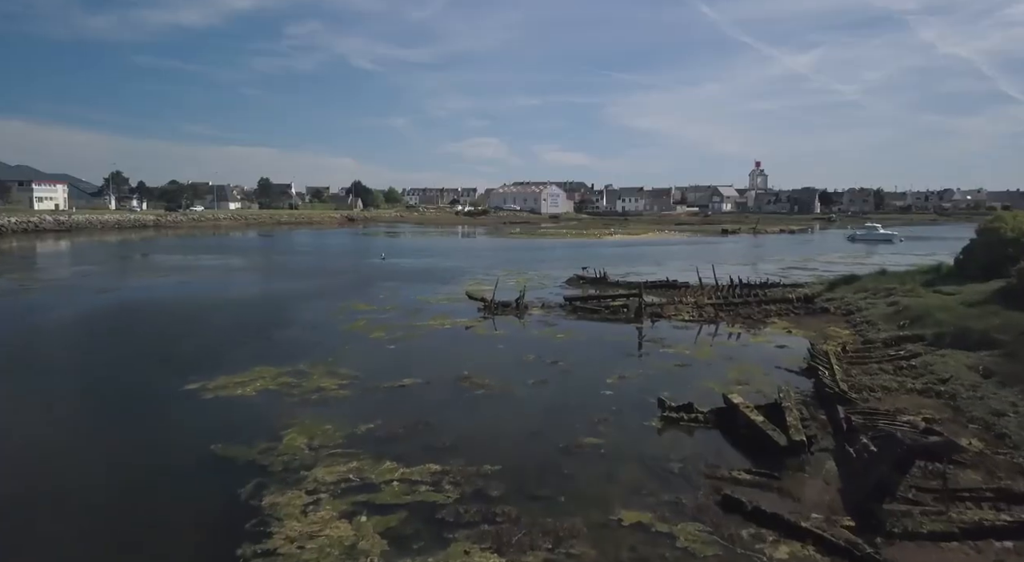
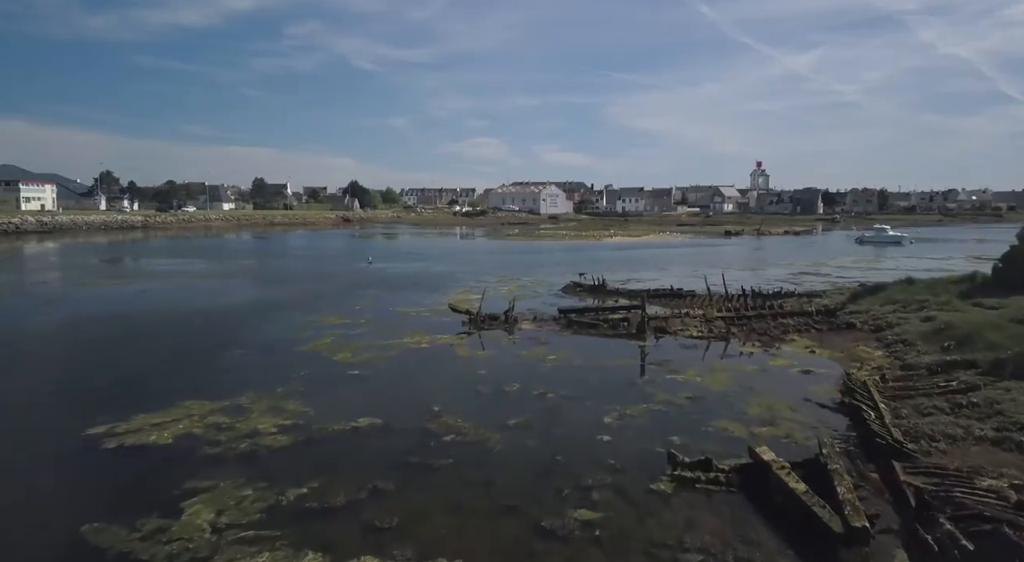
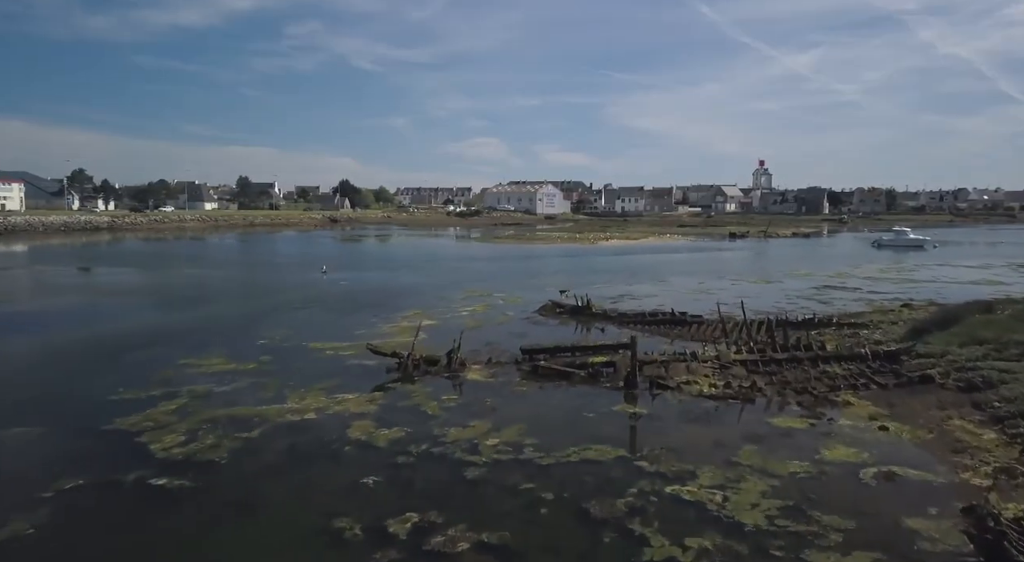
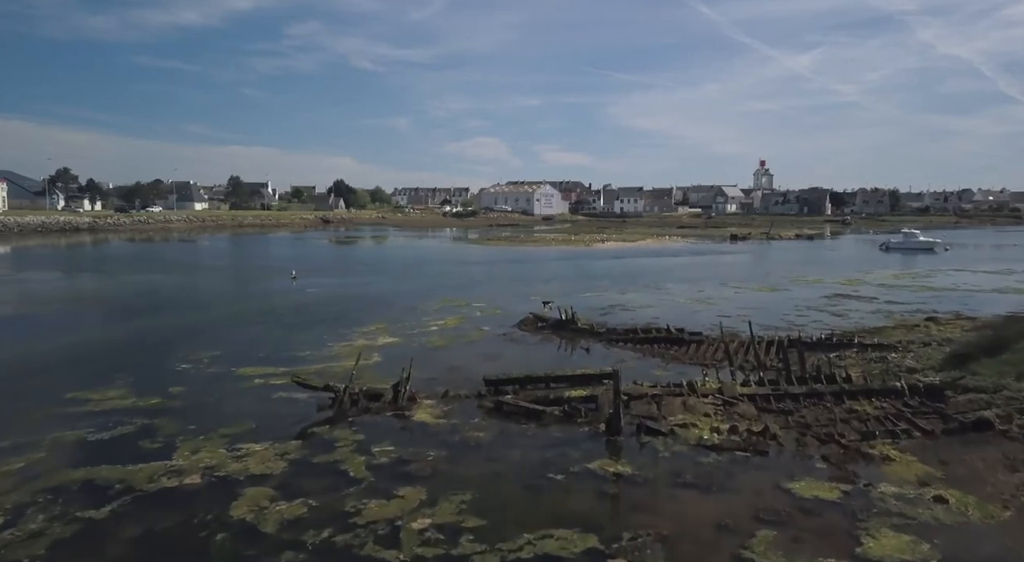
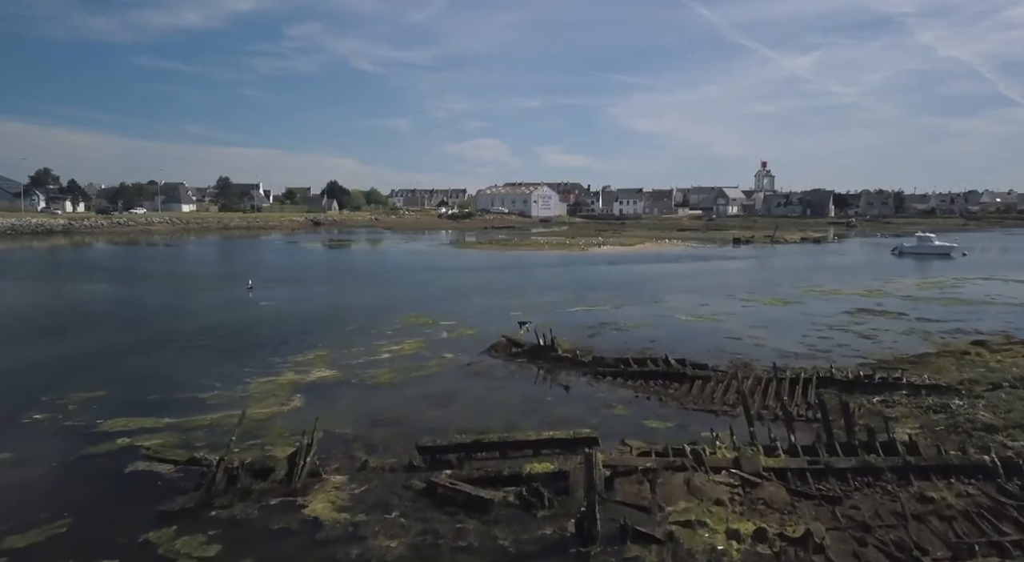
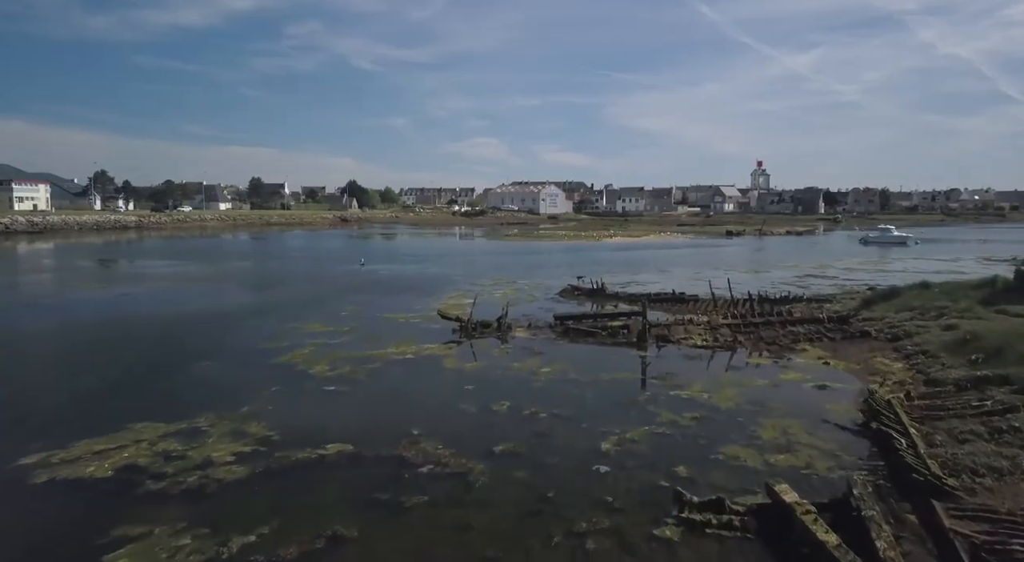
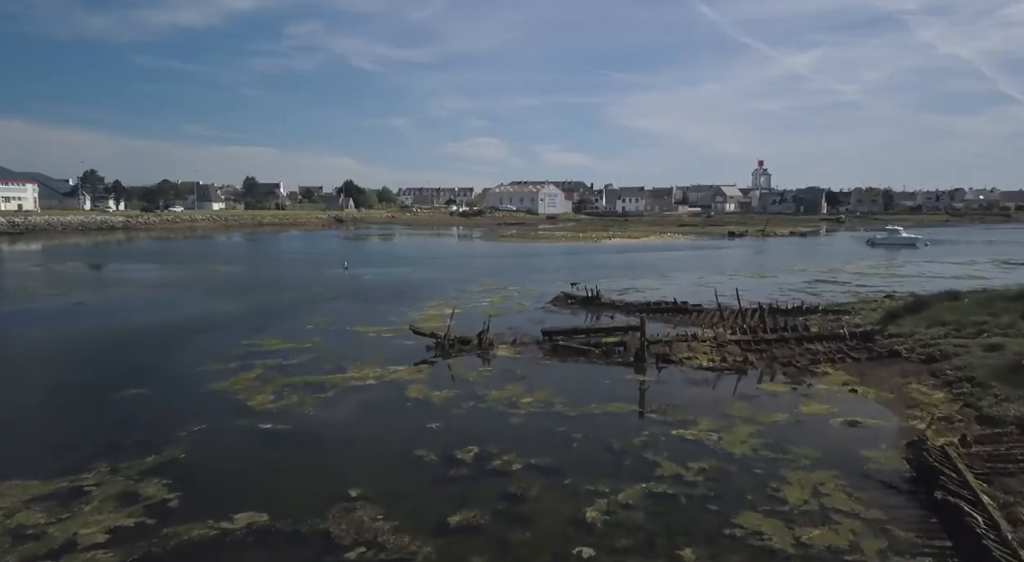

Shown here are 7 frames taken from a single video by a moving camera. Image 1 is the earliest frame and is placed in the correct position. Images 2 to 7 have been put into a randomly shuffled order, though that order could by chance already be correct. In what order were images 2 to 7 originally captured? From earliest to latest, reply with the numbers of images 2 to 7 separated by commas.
2, 6, 7, 3, 4, 5
